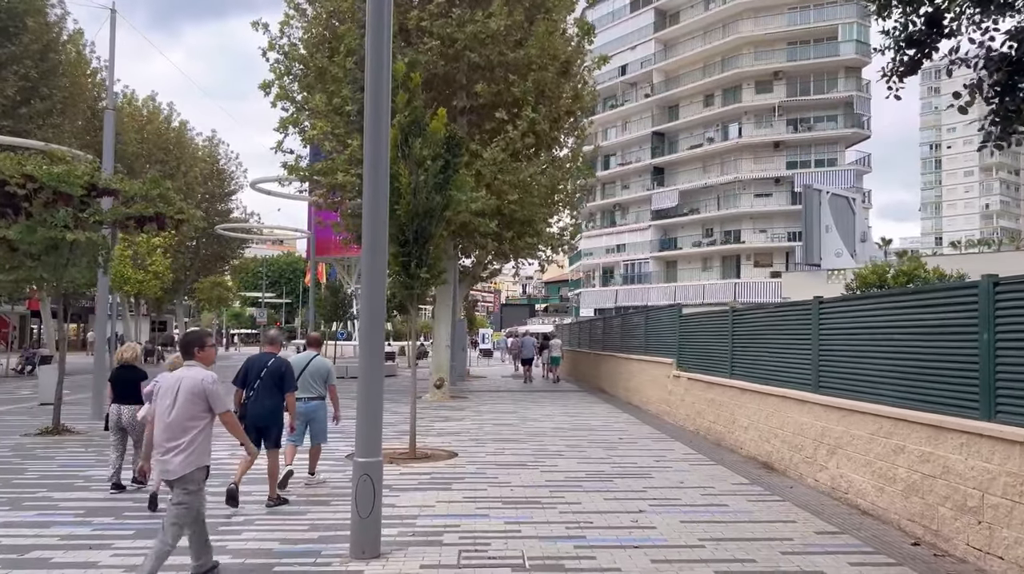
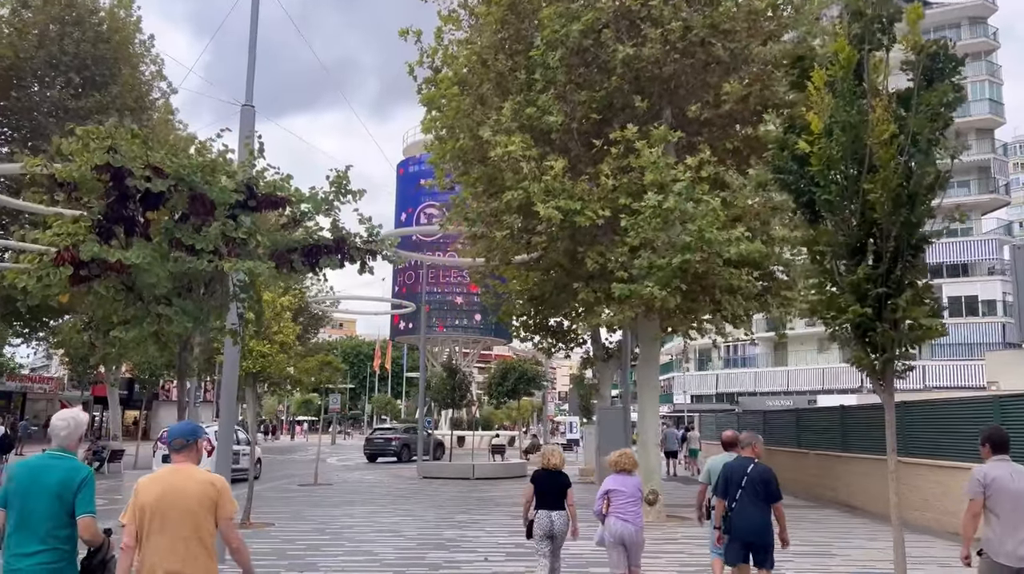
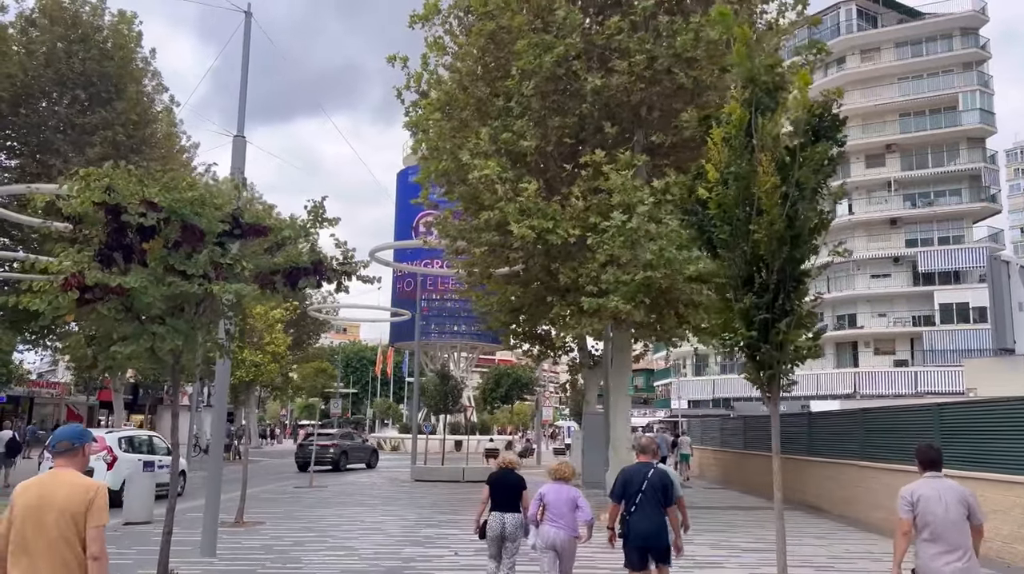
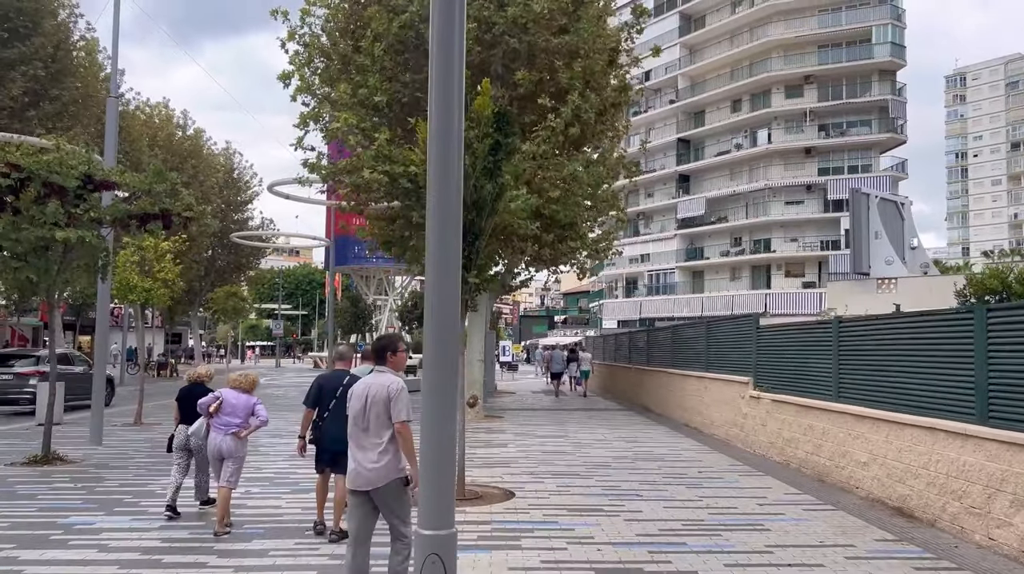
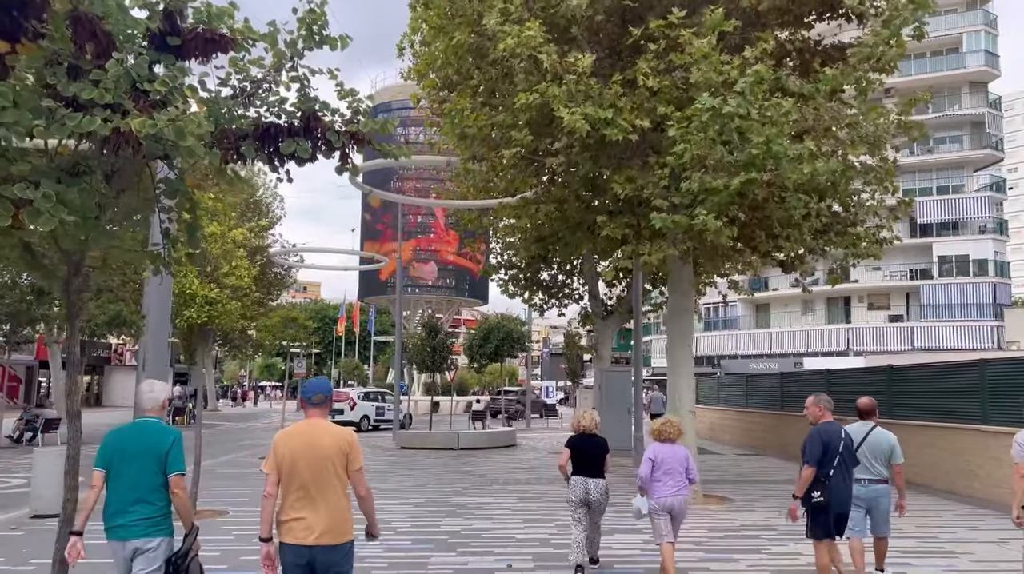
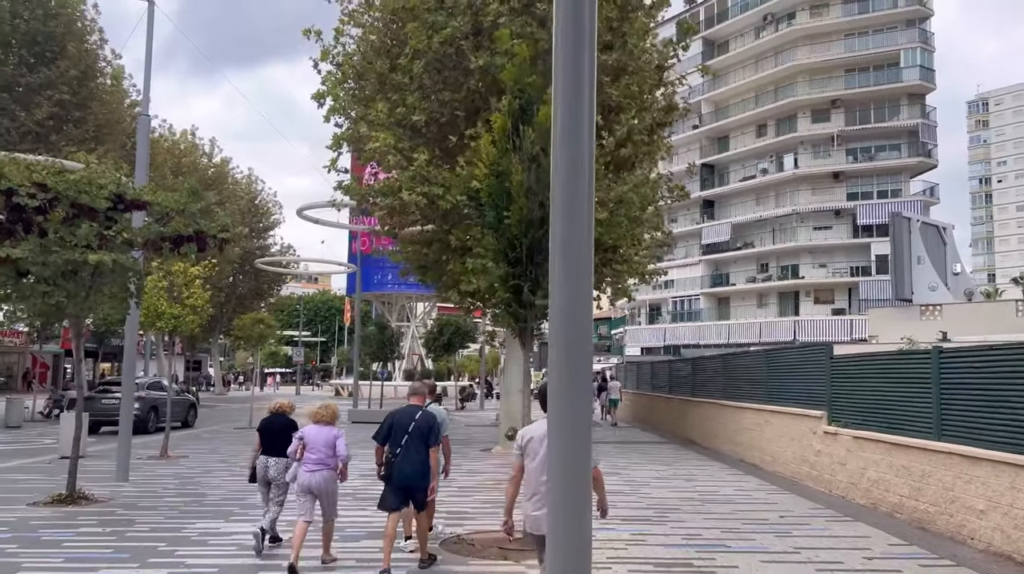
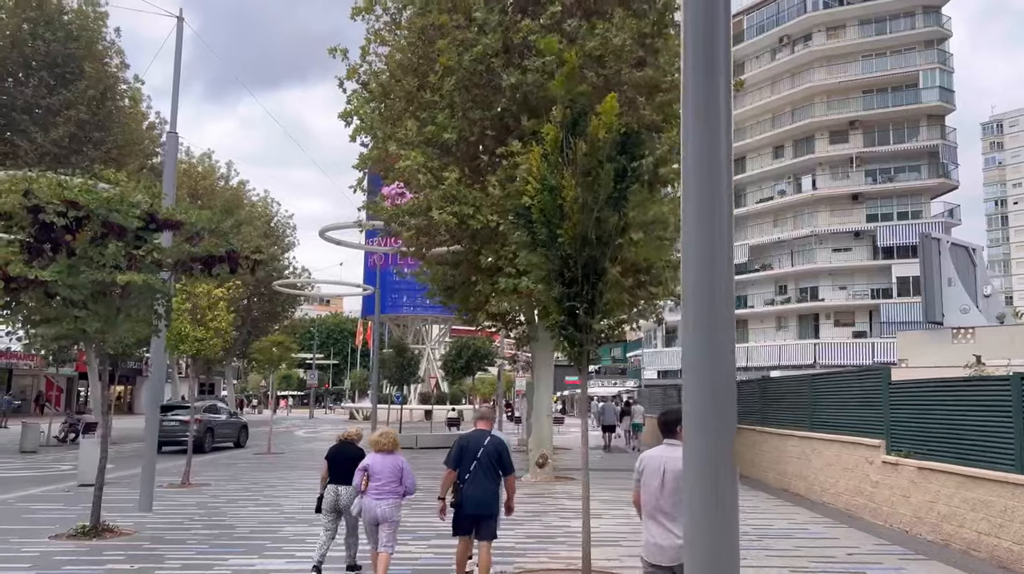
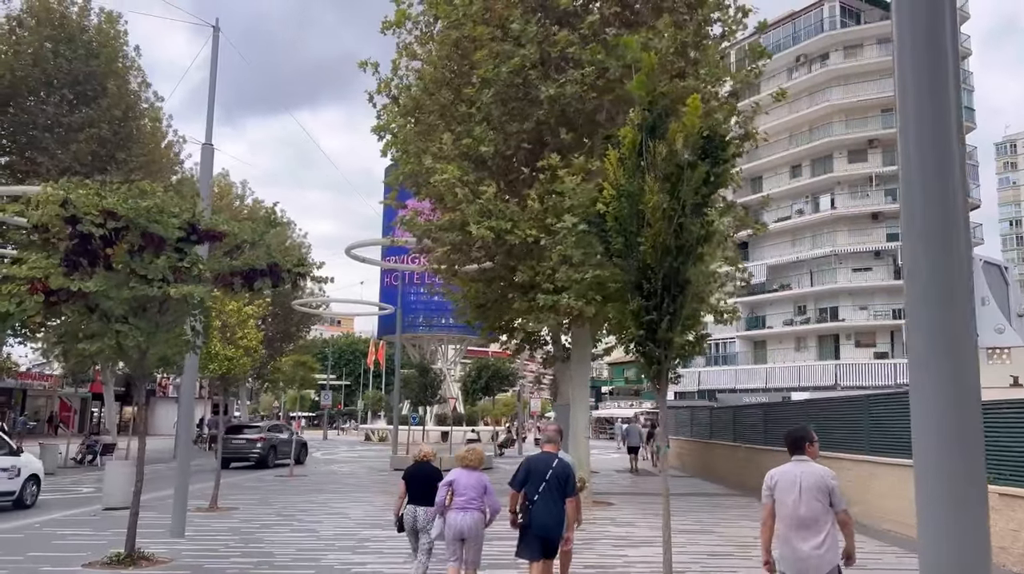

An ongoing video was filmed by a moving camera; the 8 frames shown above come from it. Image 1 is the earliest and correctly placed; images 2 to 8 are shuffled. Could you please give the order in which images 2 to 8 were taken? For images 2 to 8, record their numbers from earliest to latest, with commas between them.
4, 6, 7, 8, 3, 2, 5
